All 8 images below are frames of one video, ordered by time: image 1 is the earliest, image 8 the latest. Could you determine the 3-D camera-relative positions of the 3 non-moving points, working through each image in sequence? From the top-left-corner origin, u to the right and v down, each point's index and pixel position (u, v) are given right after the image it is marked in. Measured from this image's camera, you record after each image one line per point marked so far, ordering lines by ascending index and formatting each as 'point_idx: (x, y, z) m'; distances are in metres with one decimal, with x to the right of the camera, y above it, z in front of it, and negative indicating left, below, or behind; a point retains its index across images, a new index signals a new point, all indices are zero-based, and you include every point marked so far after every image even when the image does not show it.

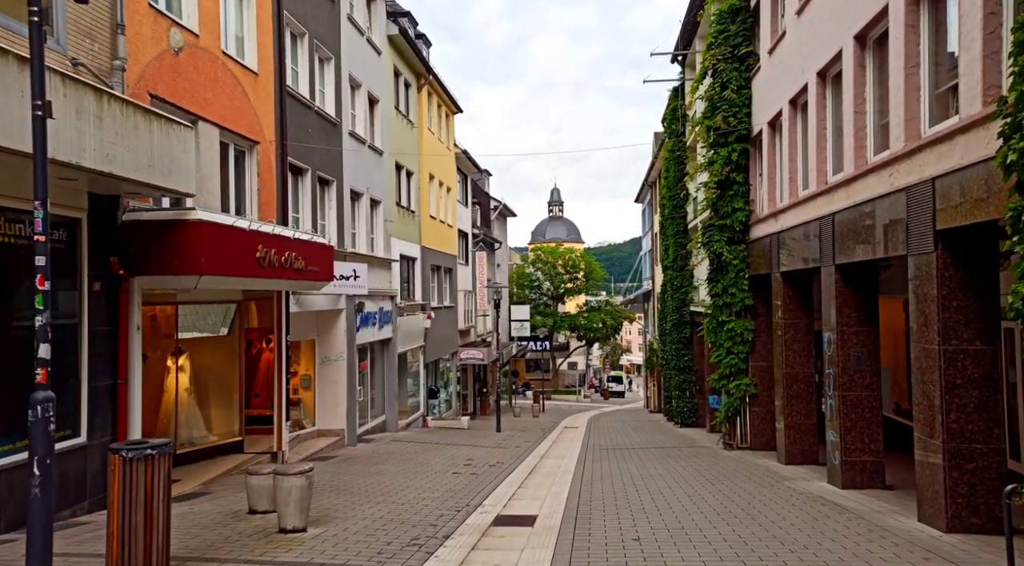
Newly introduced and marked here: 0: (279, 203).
0: (-4.1, +1.4, +14.7) m
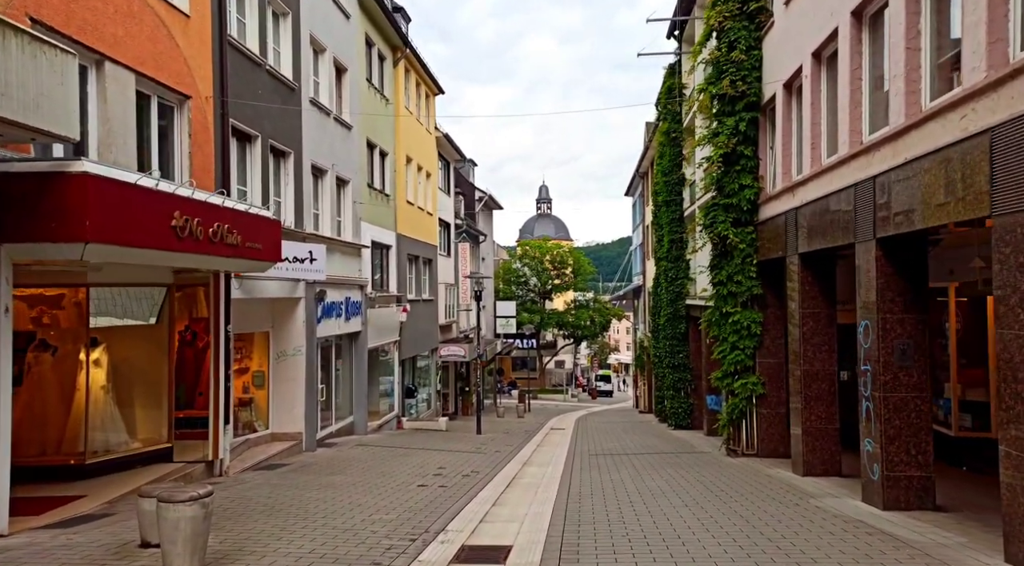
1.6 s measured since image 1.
0: (-4.4, +1.7, +12.7) m
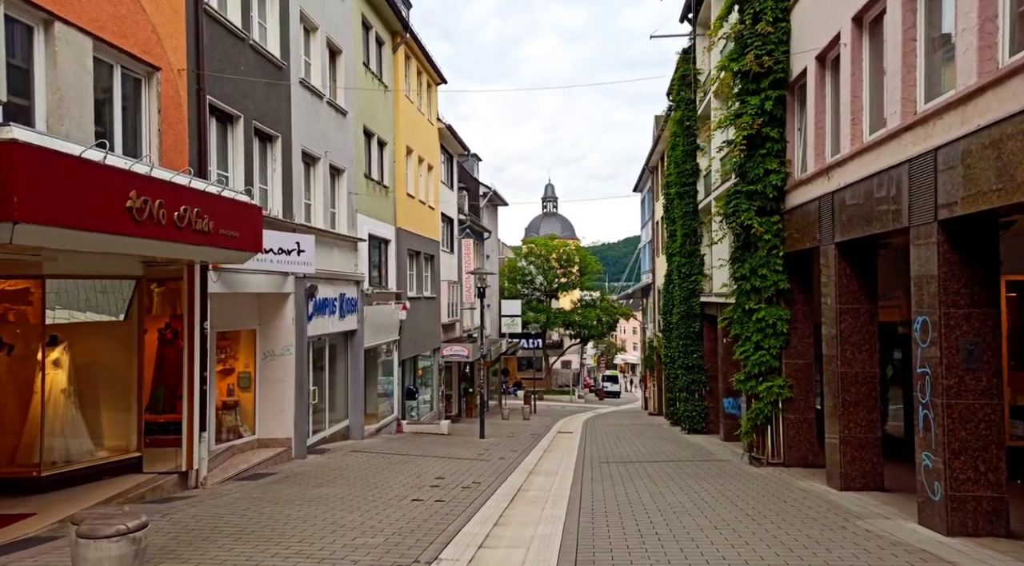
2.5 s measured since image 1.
0: (-4.3, +1.8, +11.5) m
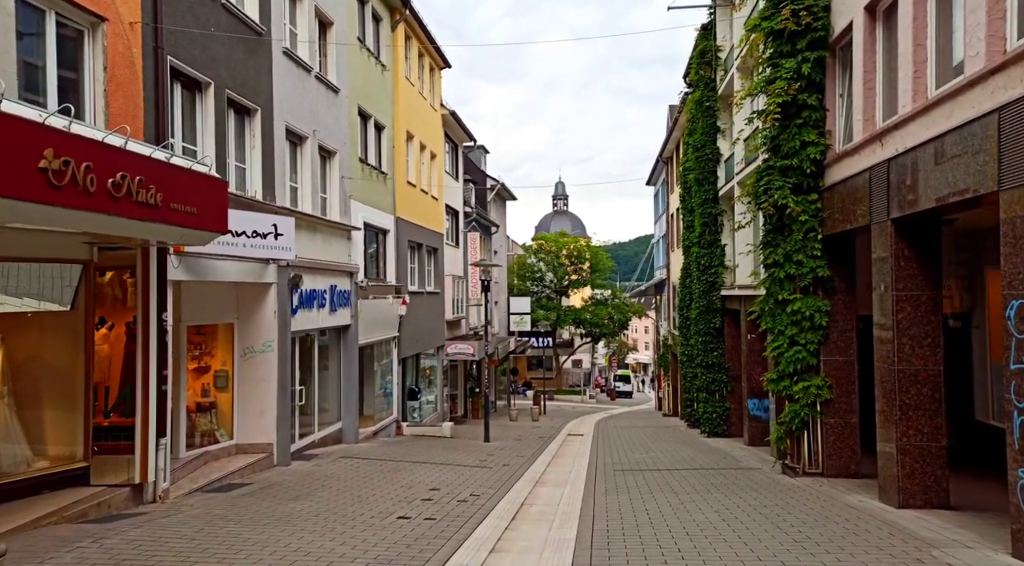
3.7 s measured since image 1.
0: (-4.3, +2.0, +10.0) m
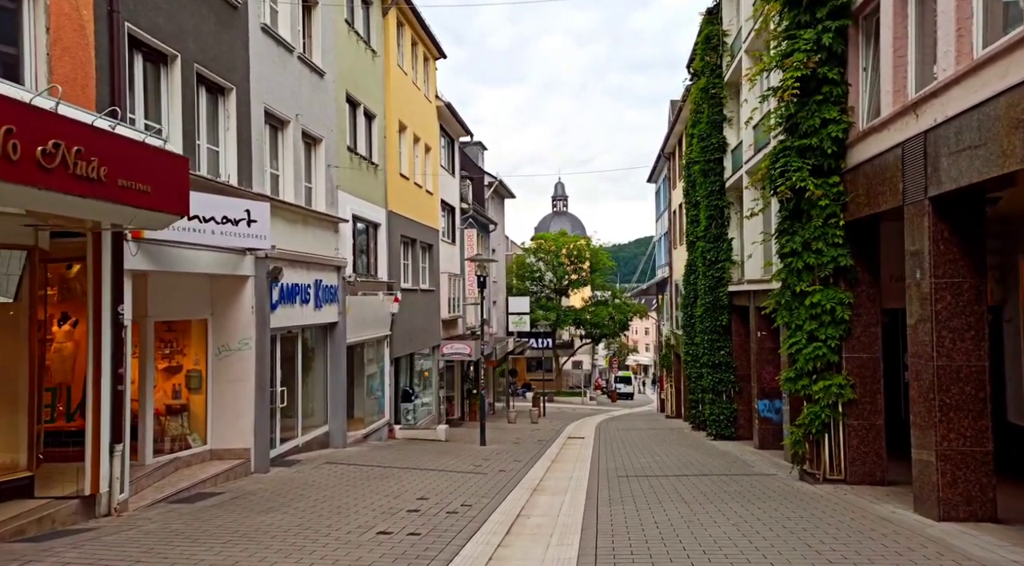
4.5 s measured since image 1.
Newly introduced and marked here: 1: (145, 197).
0: (-4.4, +2.1, +9.0) m
1: (-3.5, +0.8, +8.1) m
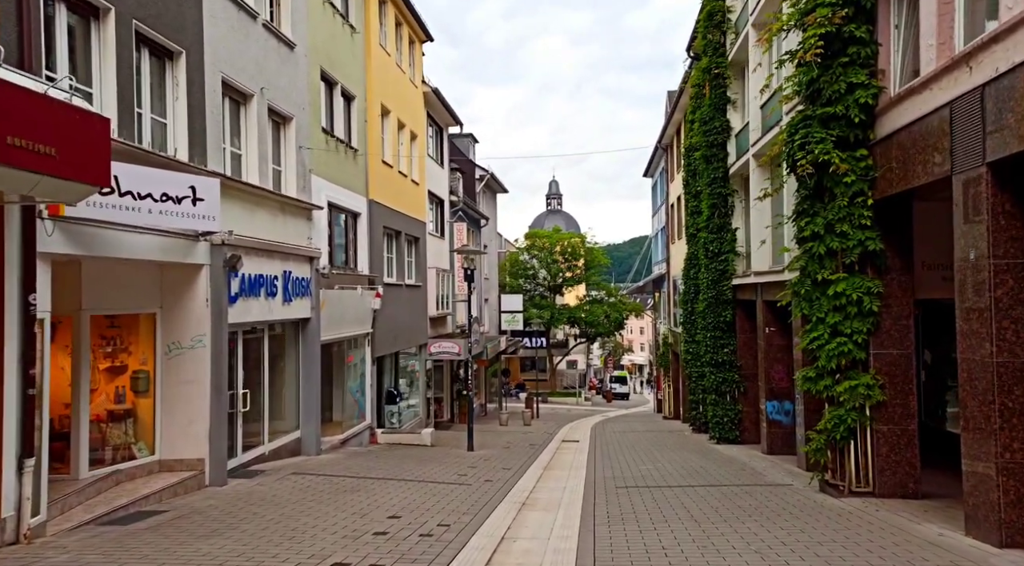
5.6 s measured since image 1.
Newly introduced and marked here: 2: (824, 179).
0: (-4.6, +2.2, +7.7) m
1: (-3.7, +1.0, +6.7) m
2: (+3.9, +1.3, +10.4) m
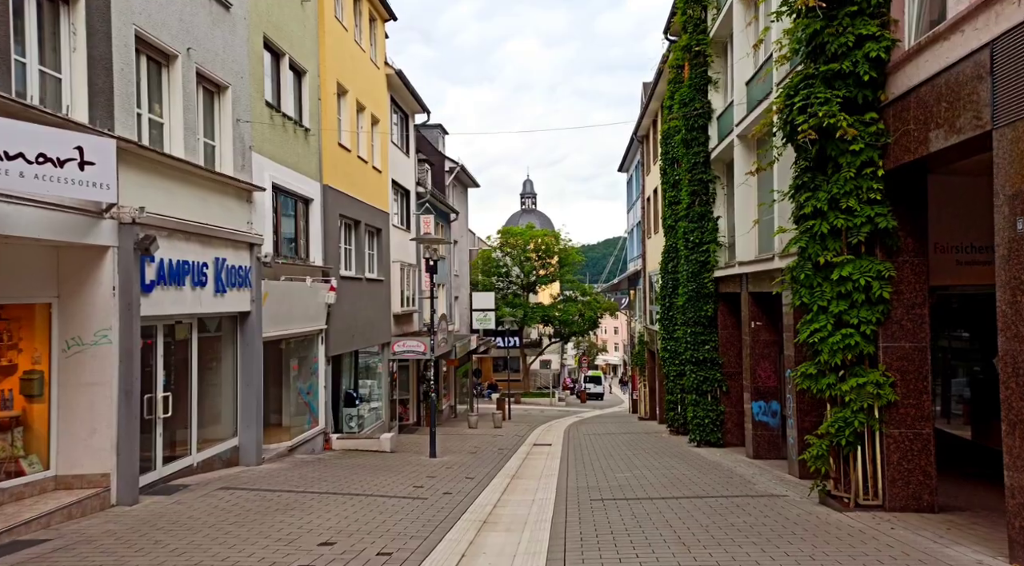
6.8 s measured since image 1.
0: (-4.9, +2.4, +6.1) m
1: (-4.0, +1.1, +5.2) m
2: (+3.4, +1.5, +9.1) m
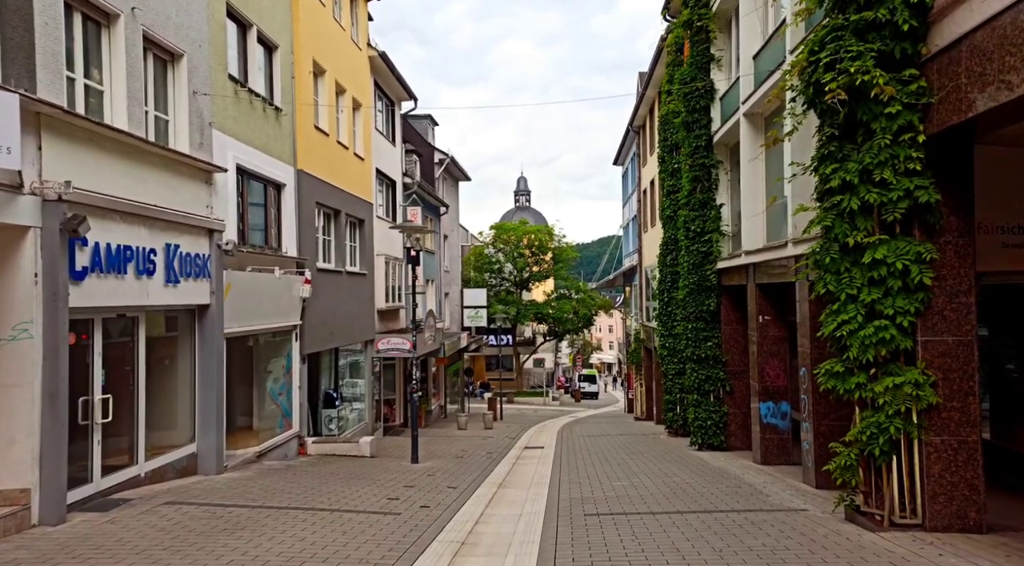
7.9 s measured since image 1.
0: (-5.1, +2.6, +4.8) m
1: (-4.2, +1.3, +3.9) m
2: (+3.3, +1.6, +7.9) m
